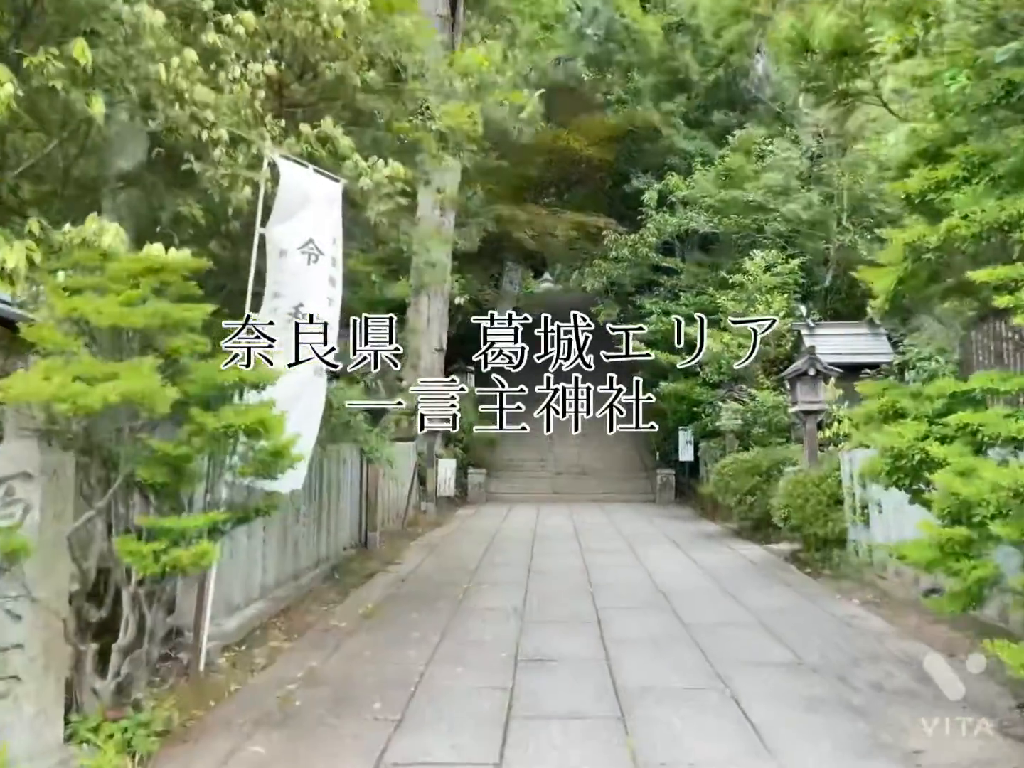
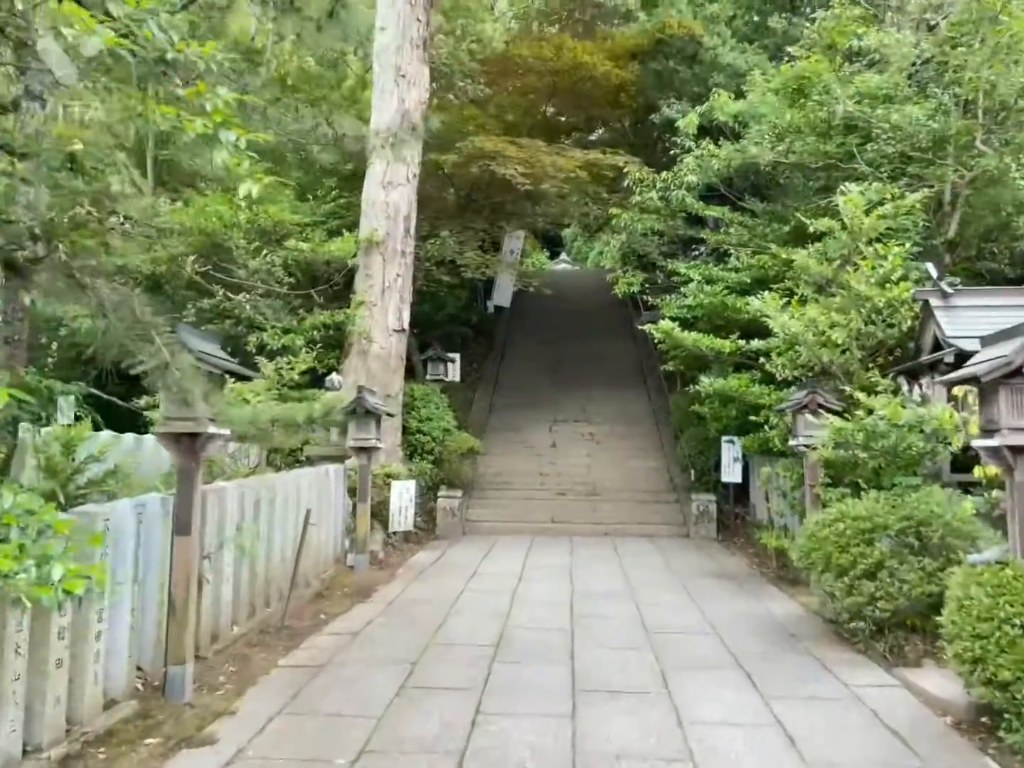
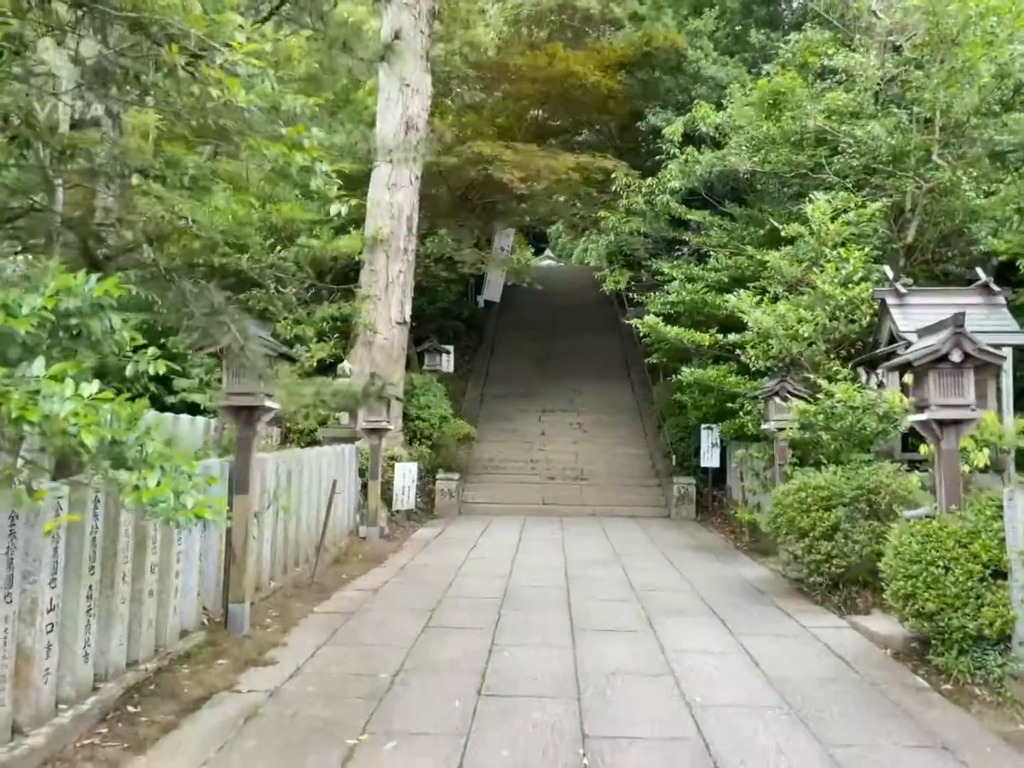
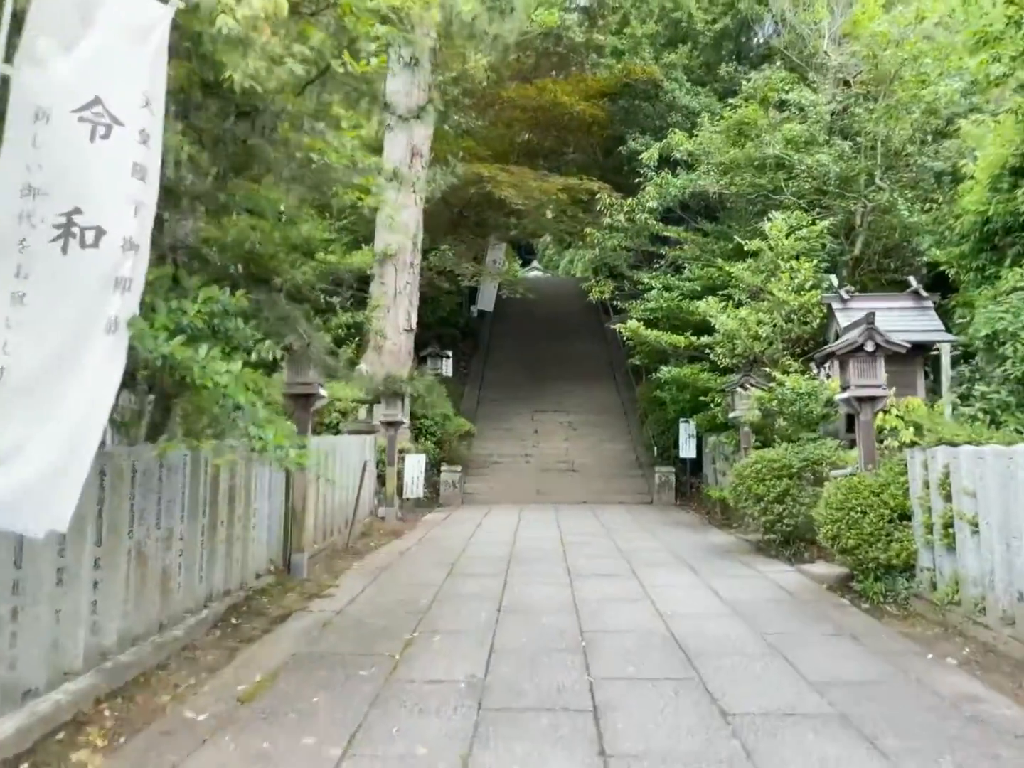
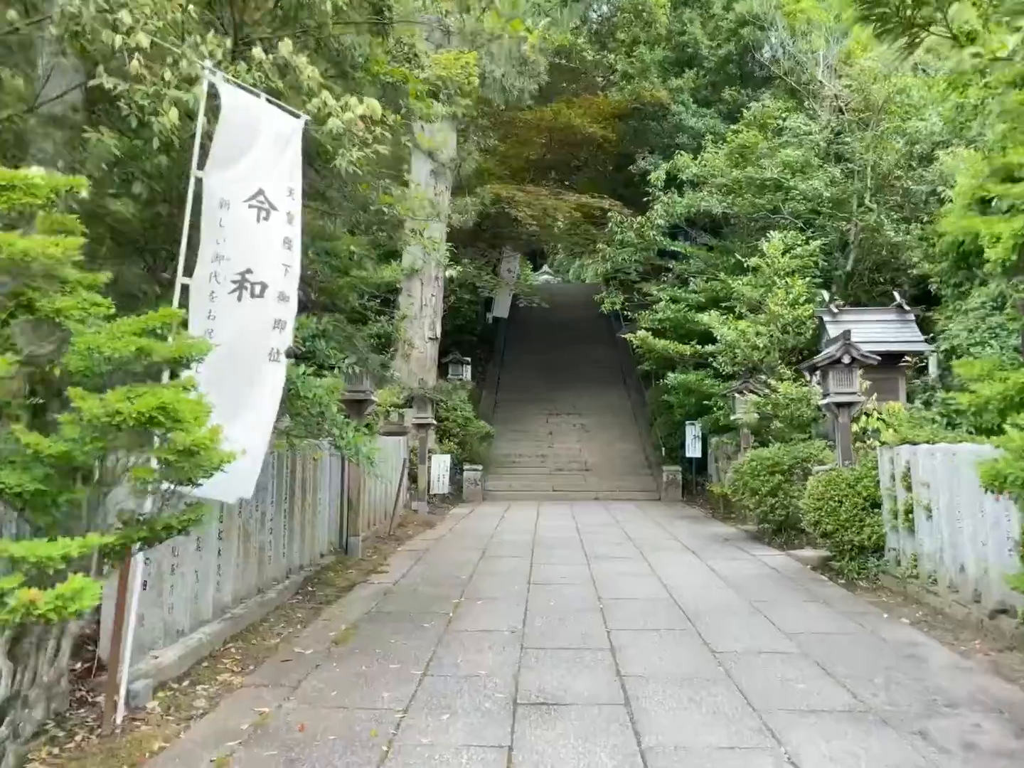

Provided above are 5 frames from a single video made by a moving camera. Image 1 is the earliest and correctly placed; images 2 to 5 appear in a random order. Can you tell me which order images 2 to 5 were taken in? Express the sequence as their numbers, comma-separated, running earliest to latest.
5, 4, 3, 2
